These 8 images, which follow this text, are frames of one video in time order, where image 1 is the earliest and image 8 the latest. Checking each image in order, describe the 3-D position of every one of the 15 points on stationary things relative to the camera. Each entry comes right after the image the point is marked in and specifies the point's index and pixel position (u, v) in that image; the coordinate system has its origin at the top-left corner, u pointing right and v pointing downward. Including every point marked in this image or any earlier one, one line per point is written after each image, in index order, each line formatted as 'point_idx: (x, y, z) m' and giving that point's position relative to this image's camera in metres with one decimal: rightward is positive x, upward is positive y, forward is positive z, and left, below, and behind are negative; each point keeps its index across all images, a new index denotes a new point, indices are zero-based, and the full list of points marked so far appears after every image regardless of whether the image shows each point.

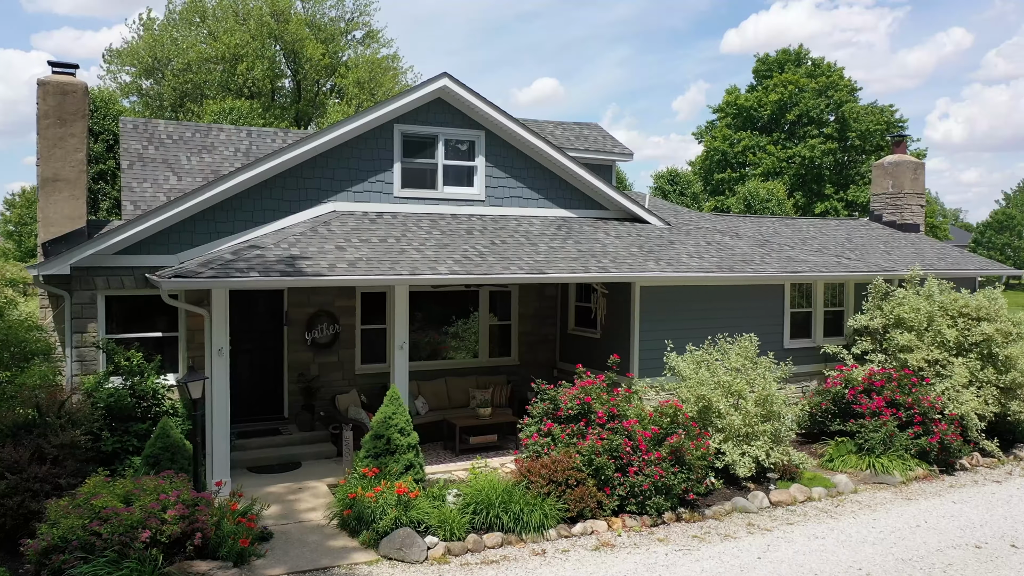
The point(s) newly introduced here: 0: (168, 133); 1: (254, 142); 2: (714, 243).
0: (-7.2, +3.3, +17.4) m
1: (-5.6, +3.2, +18.0) m
2: (+3.4, +0.8, +14.0) m
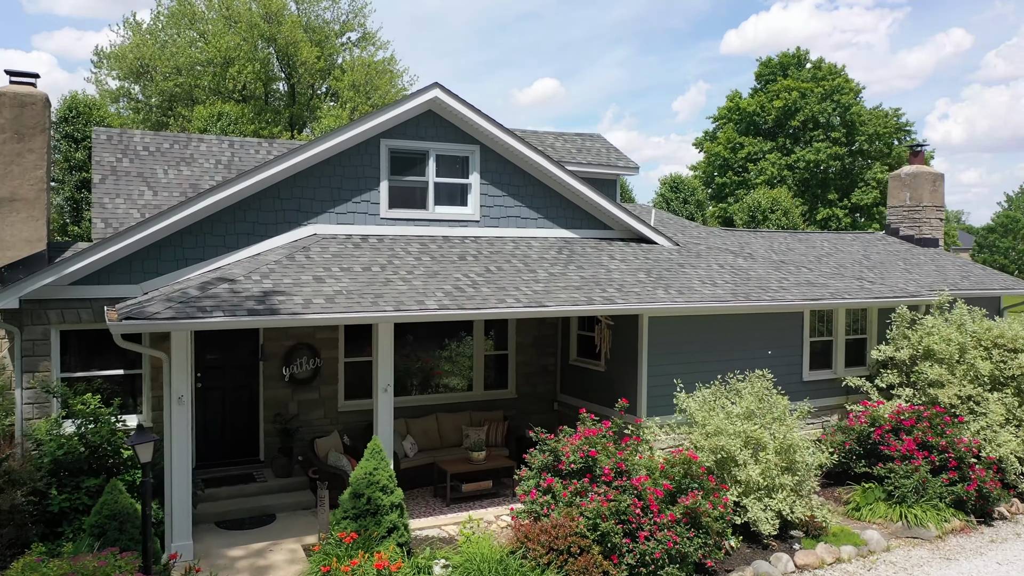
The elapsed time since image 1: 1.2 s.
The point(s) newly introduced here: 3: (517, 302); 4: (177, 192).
0: (-7.3, +2.9, +16.4) m
1: (-5.7, +2.8, +17.0) m
2: (+3.4, +0.4, +13.0) m
3: (+0.1, -0.2, +9.9) m
4: (-6.2, +1.8, +15.4) m
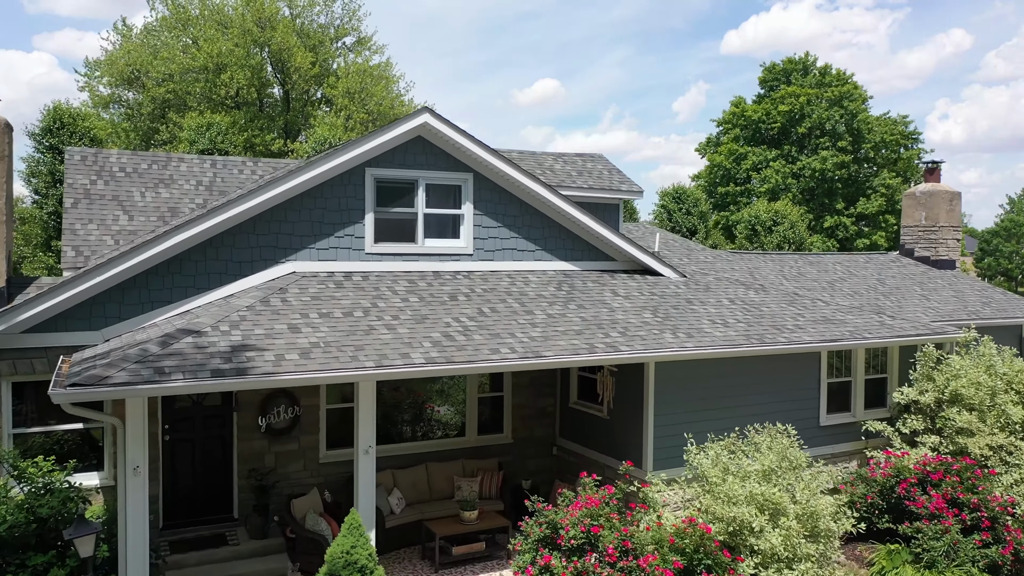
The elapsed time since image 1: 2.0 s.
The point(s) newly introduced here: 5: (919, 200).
0: (-7.3, +2.3, +15.5) m
1: (-5.7, +2.2, +16.2) m
2: (+3.3, -0.2, +12.2) m
3: (0.0, -0.7, +9.0) m
4: (-6.3, +1.3, +14.6) m
5: (+9.3, +2.0, +19.0) m
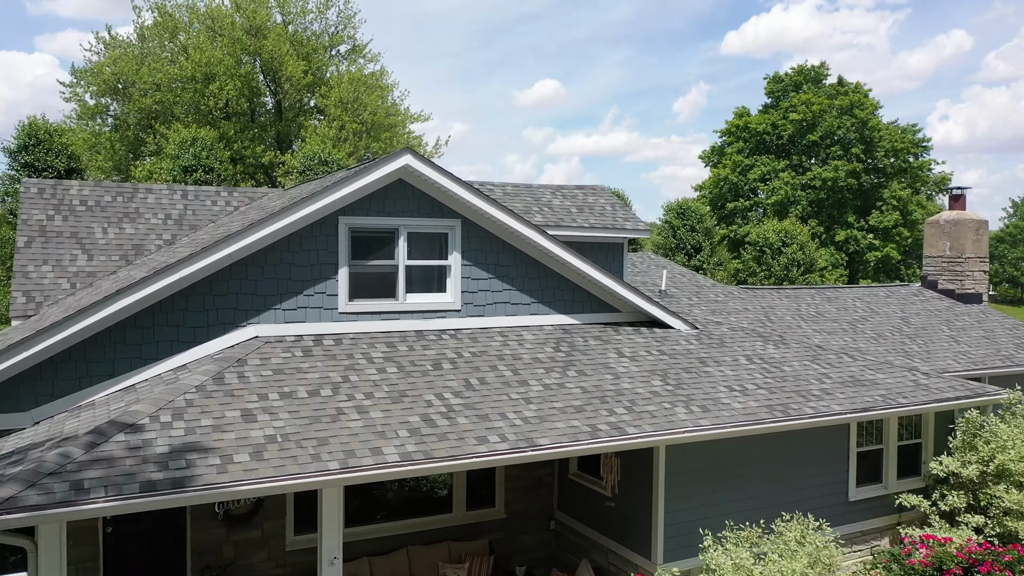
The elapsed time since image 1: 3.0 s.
0: (-7.4, +1.6, +14.3) m
1: (-5.8, +1.5, +15.0) m
2: (+3.2, -0.9, +11.0) m
3: (-0.1, -1.4, +7.8) m
4: (-6.4, +0.5, +13.3) m
5: (+9.2, +1.3, +17.7) m
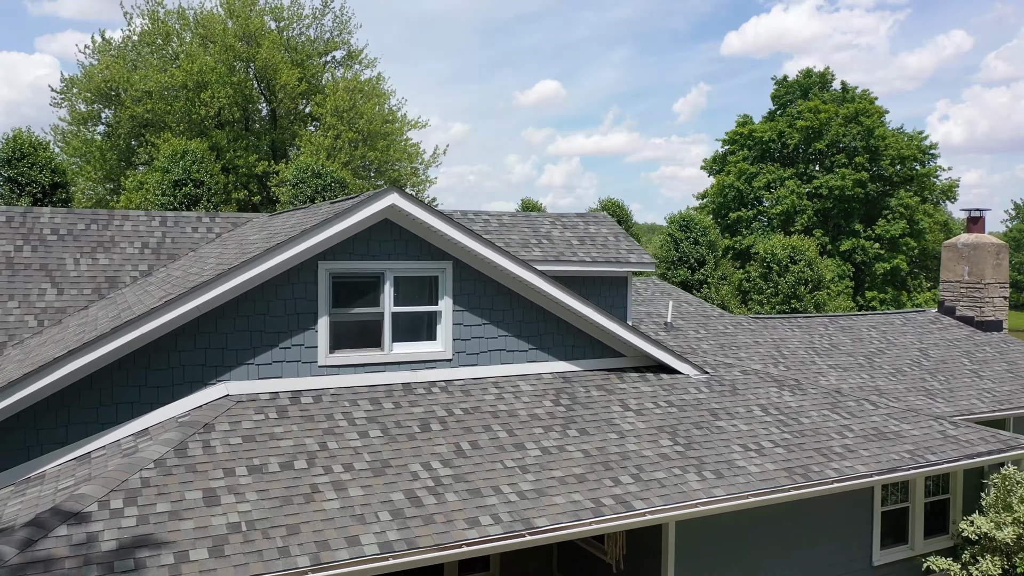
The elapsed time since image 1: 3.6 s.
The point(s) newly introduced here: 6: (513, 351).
0: (-7.5, +1.0, +13.5) m
1: (-5.9, +0.9, +14.2) m
2: (+3.2, -1.5, +10.2) m
3: (-0.1, -2.0, +7.0) m
4: (-6.4, 0.0, +12.5) m
5: (+9.2, +0.7, +16.9) m
6: (0.0, -0.8, +9.8) m
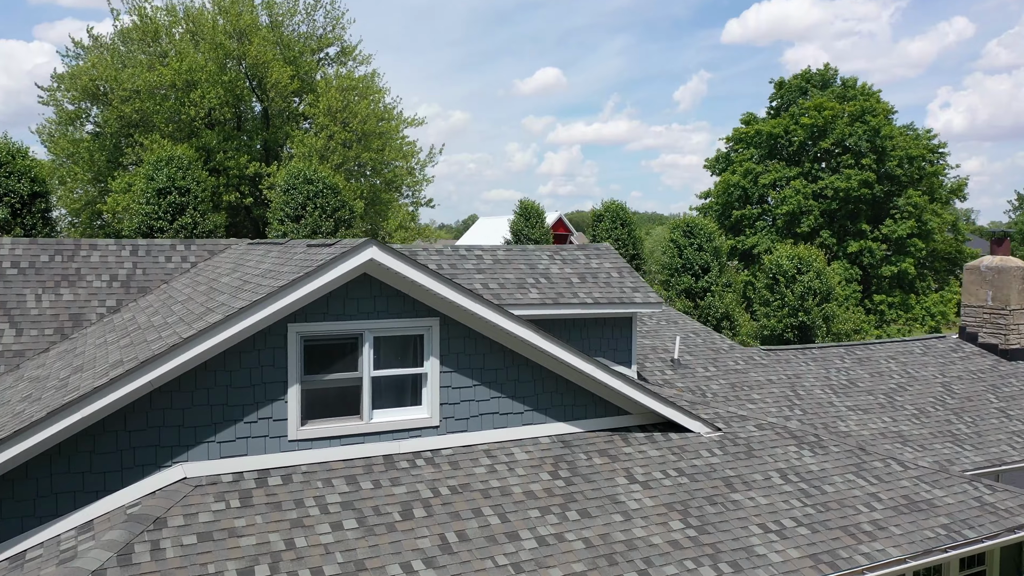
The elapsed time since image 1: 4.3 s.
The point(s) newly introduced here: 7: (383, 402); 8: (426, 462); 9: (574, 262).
0: (-7.5, +0.5, +12.6) m
1: (-5.9, +0.4, +13.2) m
2: (+3.1, -2.0, +9.2) m
3: (-0.2, -2.6, +6.1) m
4: (-6.5, -0.6, +11.6) m
5: (+9.1, +0.2, +16.0) m
6: (-0.1, -1.4, +8.9) m
7: (-1.3, -1.1, +8.4) m
8: (-0.9, -1.7, +8.3) m
9: (+0.9, +0.4, +11.7) m
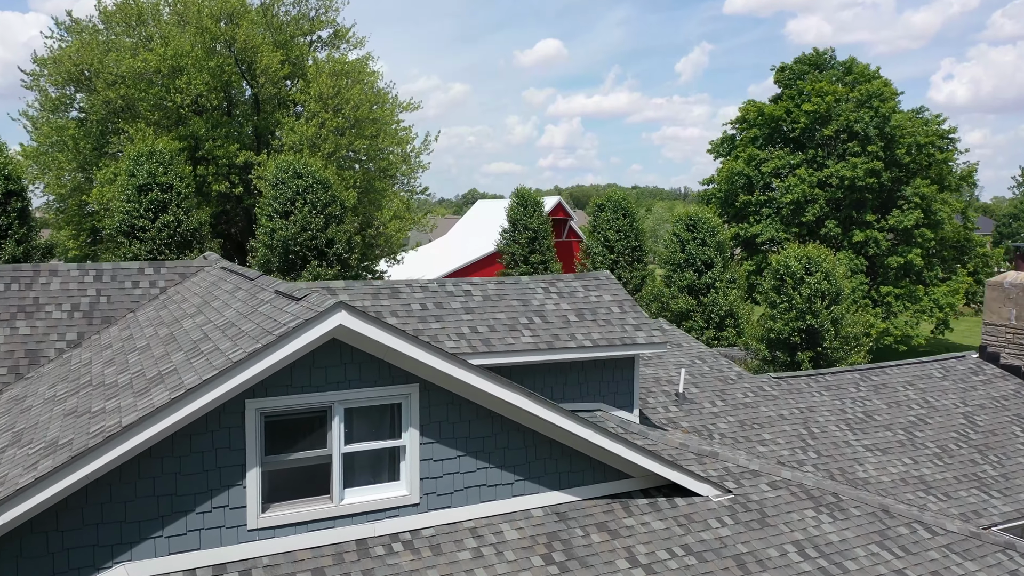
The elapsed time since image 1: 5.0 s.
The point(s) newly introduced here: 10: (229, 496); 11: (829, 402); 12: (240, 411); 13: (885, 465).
0: (-7.7, 0.0, +11.6) m
1: (-6.0, 0.0, +12.3) m
2: (+3.0, -2.6, +8.4) m
3: (-0.3, -3.3, +5.2) m
4: (-6.6, -1.0, +10.7) m
5: (+9.0, -0.1, +15.1) m
6: (-0.2, -1.9, +8.0) m
7: (-1.4, -1.7, +7.5) m
8: (-1.0, -2.3, +7.4) m
9: (+0.8, -0.1, +10.8) m
10: (-2.4, -1.7, +6.9) m
11: (+4.9, -1.7, +12.9) m
12: (-2.3, -1.0, +6.9) m
13: (+5.1, -2.3, +11.2) m
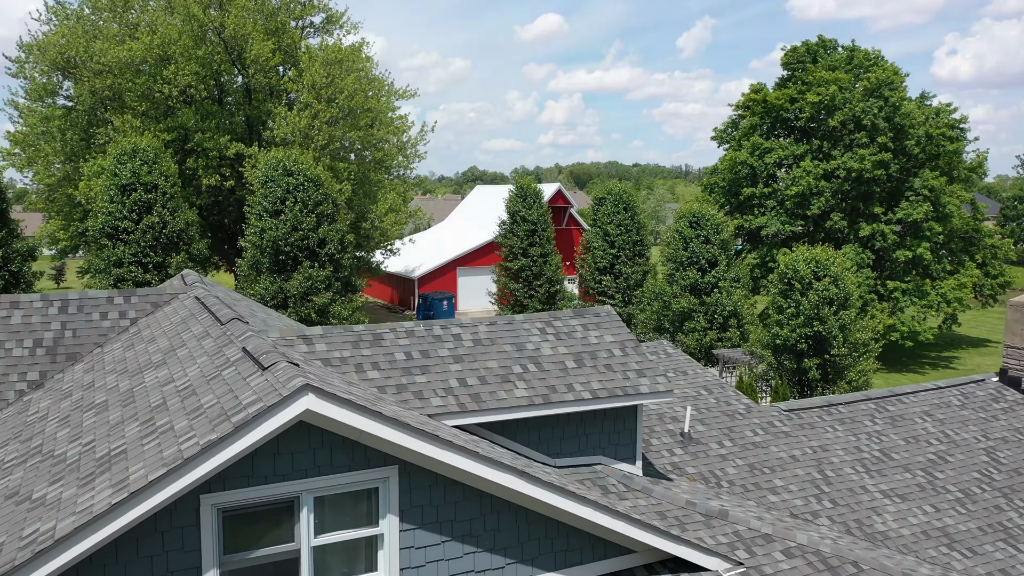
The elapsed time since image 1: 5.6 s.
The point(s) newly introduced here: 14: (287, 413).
0: (-7.7, -0.4, +10.8) m
1: (-6.1, -0.5, +11.5) m
2: (+2.9, -3.2, +7.7) m
3: (-0.4, -3.9, +4.5) m
4: (-6.7, -1.5, +9.9) m
5: (+8.9, -0.5, +14.2) m
6: (-0.2, -2.5, +7.2) m
7: (-1.5, -2.3, +6.7) m
8: (-1.0, -2.9, +6.7) m
9: (+0.7, -0.6, +10.0) m
10: (-2.4, -2.3, +6.1) m
11: (+4.9, -2.2, +12.2) m
12: (-2.3, -1.6, +6.1) m
13: (+5.0, -2.8, +10.5) m
14: (-1.7, -0.9, +6.1) m
